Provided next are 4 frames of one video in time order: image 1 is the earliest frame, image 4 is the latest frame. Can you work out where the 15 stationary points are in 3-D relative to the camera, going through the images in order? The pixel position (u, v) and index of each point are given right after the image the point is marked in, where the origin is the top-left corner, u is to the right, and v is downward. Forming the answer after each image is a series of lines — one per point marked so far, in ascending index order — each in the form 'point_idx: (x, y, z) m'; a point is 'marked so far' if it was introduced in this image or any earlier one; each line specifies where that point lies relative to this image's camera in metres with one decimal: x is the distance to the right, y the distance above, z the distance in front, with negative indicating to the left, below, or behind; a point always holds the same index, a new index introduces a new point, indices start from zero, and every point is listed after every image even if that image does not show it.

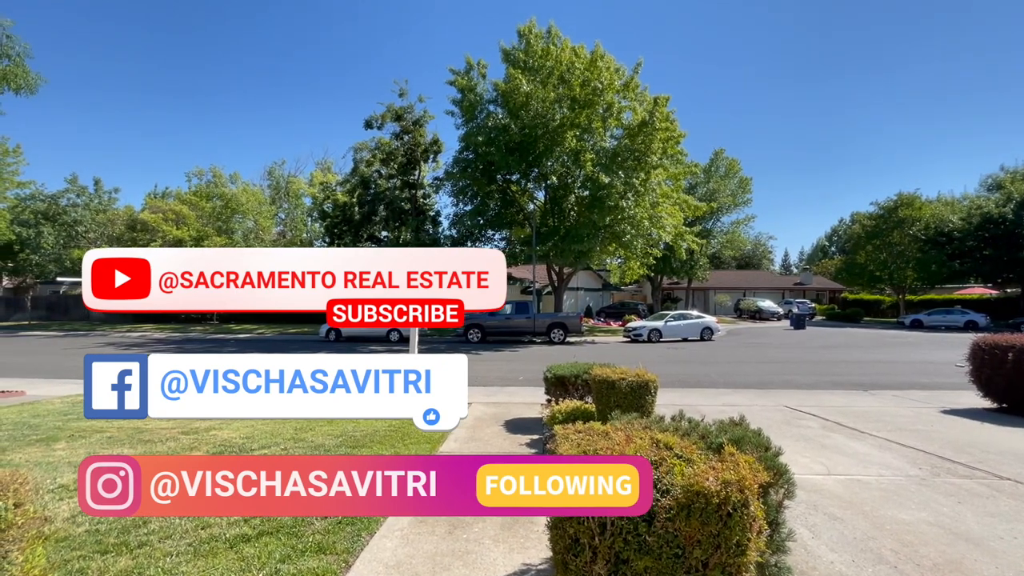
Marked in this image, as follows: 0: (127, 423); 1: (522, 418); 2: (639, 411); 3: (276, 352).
0: (-5.2, -1.9, +7.6) m
1: (+0.1, -2.0, +8.8) m
2: (+1.4, -1.4, +6.4) m
3: (-8.0, -2.2, +19.0) m
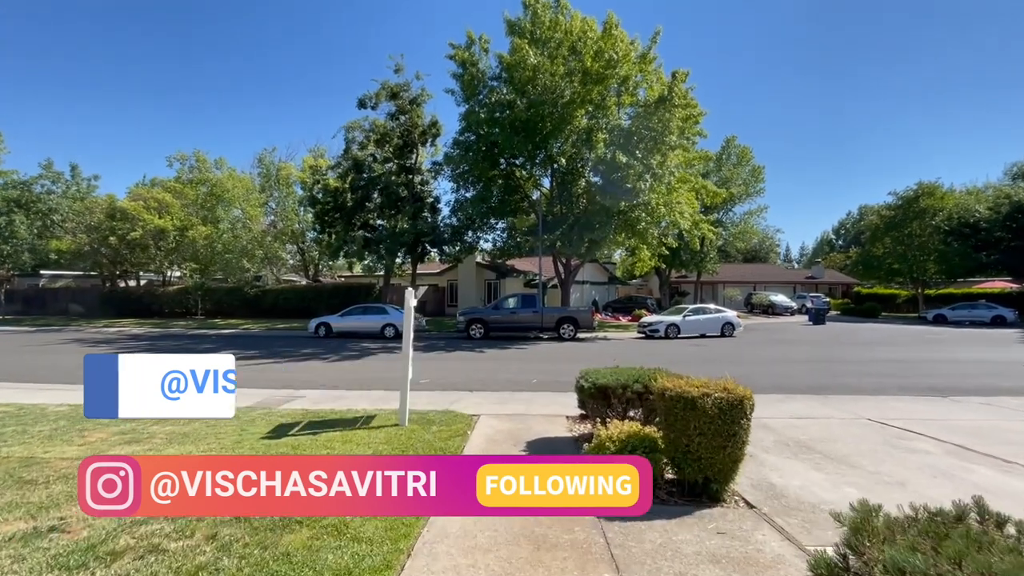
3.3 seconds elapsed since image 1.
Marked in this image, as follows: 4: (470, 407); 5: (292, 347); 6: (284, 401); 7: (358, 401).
0: (-5.0, -1.6, +5.7) m
1: (+0.4, -1.8, +6.8) m
2: (+1.7, -1.2, +4.4) m
3: (-7.8, -1.9, +17.0) m
4: (-0.7, -1.9, +8.9) m
5: (-7.4, -2.0, +19.0) m
6: (-3.8, -1.9, +9.3) m
7: (-2.6, -1.9, +9.4) m
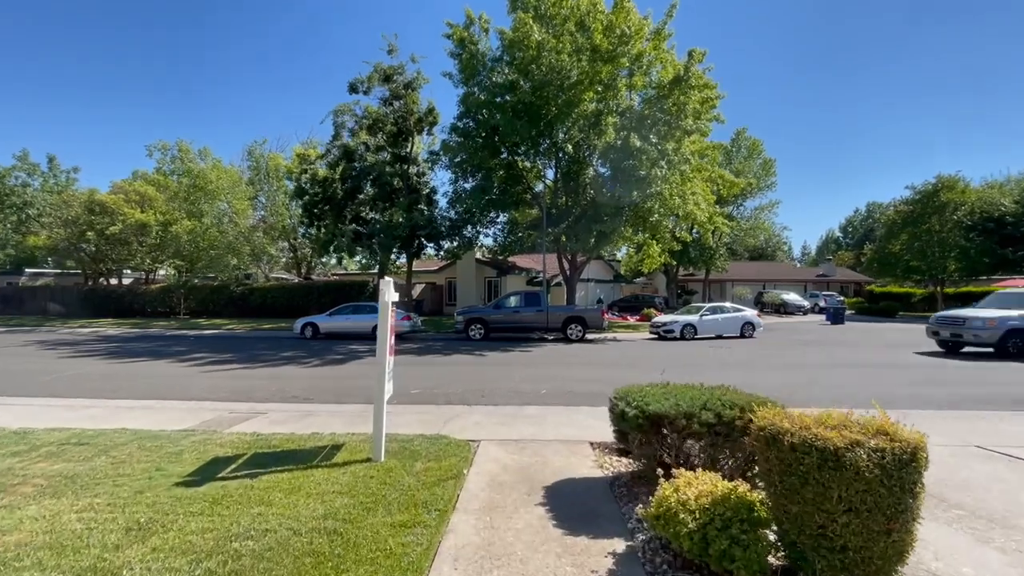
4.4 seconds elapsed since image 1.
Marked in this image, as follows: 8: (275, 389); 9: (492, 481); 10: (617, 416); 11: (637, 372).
0: (-4.9, -1.5, +3.9) m
1: (+0.5, -1.7, +5.1) m
2: (+1.8, -1.1, +2.6) m
3: (-7.7, -1.8, +15.2) m
4: (-0.6, -1.8, +7.1) m
5: (-7.3, -1.9, +17.2) m
6: (-3.7, -1.8, +7.5) m
7: (-2.4, -1.8, +7.6) m
8: (-4.4, -1.8, +10.4) m
9: (-0.2, -1.7, +5.0) m
10: (+0.9, -1.0, +4.6) m
11: (+3.0, -2.0, +13.3) m
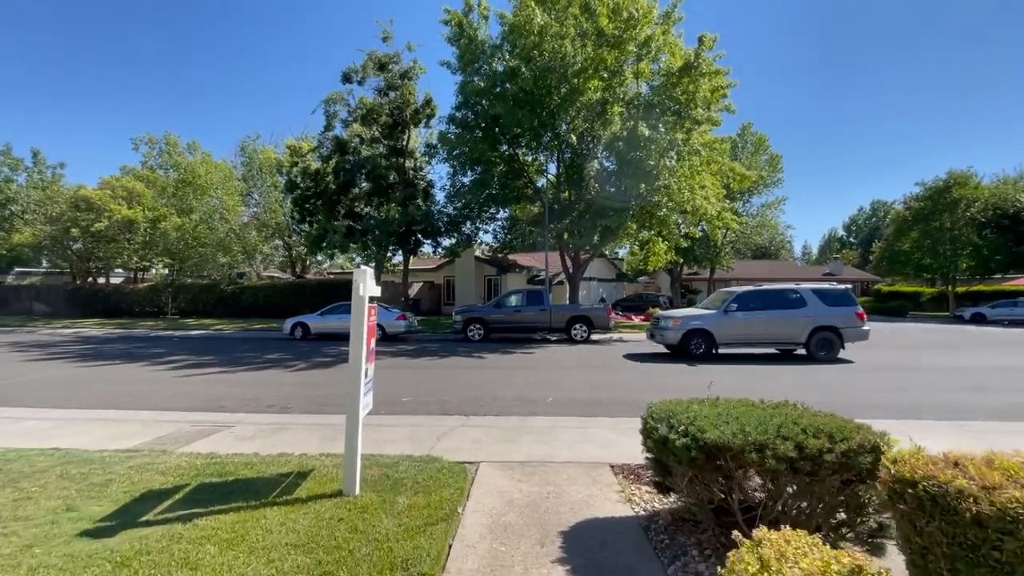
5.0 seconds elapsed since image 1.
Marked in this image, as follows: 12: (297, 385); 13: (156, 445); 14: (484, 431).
0: (-4.8, -1.5, +2.8) m
1: (+0.6, -1.7, +4.0) m
2: (+1.9, -1.0, +1.6) m
3: (-7.6, -1.8, +14.2) m
4: (-0.5, -1.7, +6.1) m
5: (-7.3, -1.8, +16.1) m
6: (-3.6, -1.7, +6.4) m
7: (-2.4, -1.7, +6.5) m
8: (-4.3, -1.8, +9.3) m
9: (-0.1, -1.6, +3.9) m
10: (+0.9, -1.0, +3.5) m
11: (+3.0, -1.9, +12.2) m
12: (-3.9, -1.8, +10.2) m
13: (-3.7, -1.6, +5.9) m
14: (-0.4, -1.8, +7.0) m
